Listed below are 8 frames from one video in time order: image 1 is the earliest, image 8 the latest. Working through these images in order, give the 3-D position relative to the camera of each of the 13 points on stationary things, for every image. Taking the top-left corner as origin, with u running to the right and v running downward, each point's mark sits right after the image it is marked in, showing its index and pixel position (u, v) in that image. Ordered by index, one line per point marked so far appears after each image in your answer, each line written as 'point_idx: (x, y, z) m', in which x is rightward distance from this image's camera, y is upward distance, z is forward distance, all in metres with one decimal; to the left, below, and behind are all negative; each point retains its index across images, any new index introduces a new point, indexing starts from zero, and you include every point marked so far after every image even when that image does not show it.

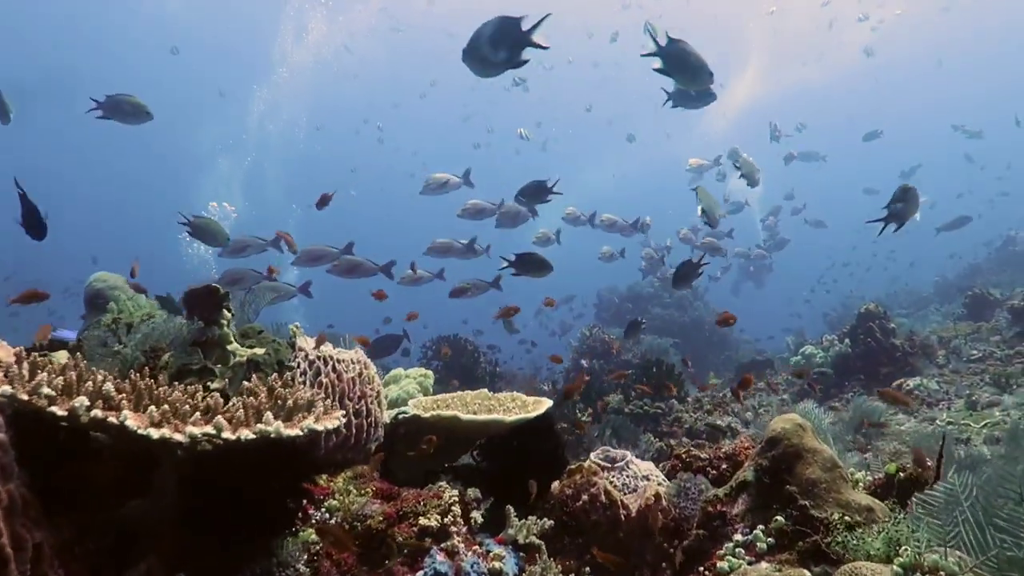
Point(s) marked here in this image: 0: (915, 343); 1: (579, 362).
0: (+6.0, -0.8, +8.1) m
1: (+1.4, -1.6, +11.7) m
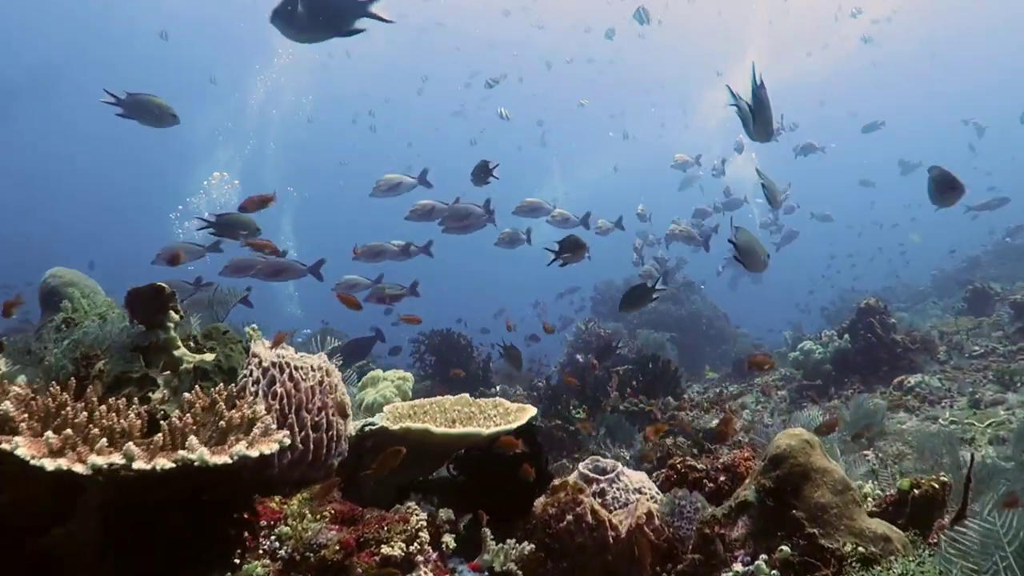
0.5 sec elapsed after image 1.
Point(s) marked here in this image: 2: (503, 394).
0: (+6.0, -0.7, +8.0) m
1: (+1.3, -1.5, +11.5) m
2: (-0.1, -1.9, +9.7) m
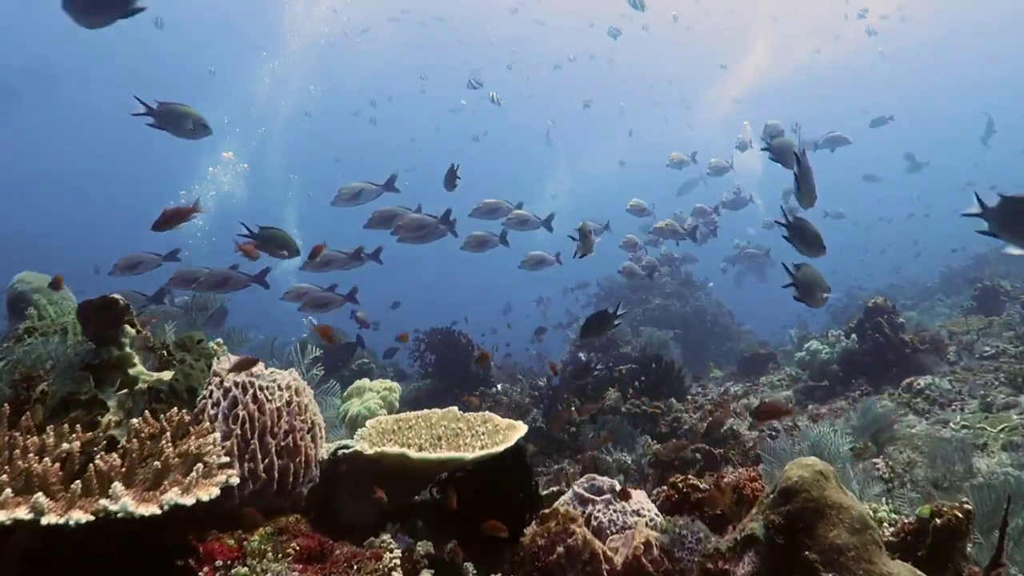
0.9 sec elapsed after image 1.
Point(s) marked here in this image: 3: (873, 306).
0: (+6.0, -0.7, +7.8) m
1: (+1.4, -1.4, +11.4) m
2: (-0.1, -1.9, +9.6) m
3: (+5.5, -0.3, +8.2) m
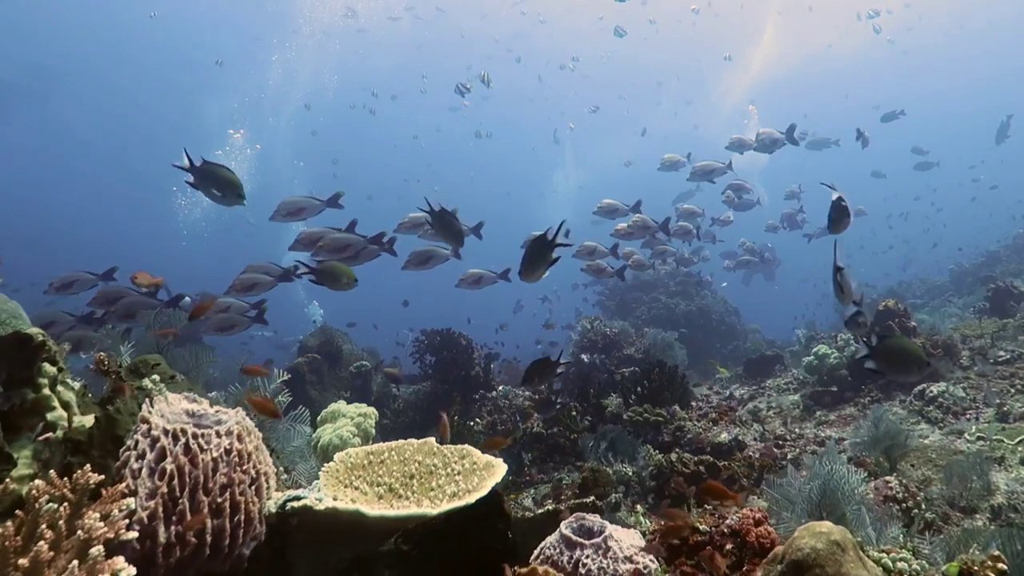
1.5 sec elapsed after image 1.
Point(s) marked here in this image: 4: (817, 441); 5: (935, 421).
0: (+6.0, -0.8, +7.6) m
1: (+1.4, -1.4, +11.2) m
2: (-0.1, -1.9, +9.4) m
3: (+5.5, -0.3, +7.9) m
4: (+3.4, -1.7, +6.1) m
5: (+4.6, -1.4, +5.8) m
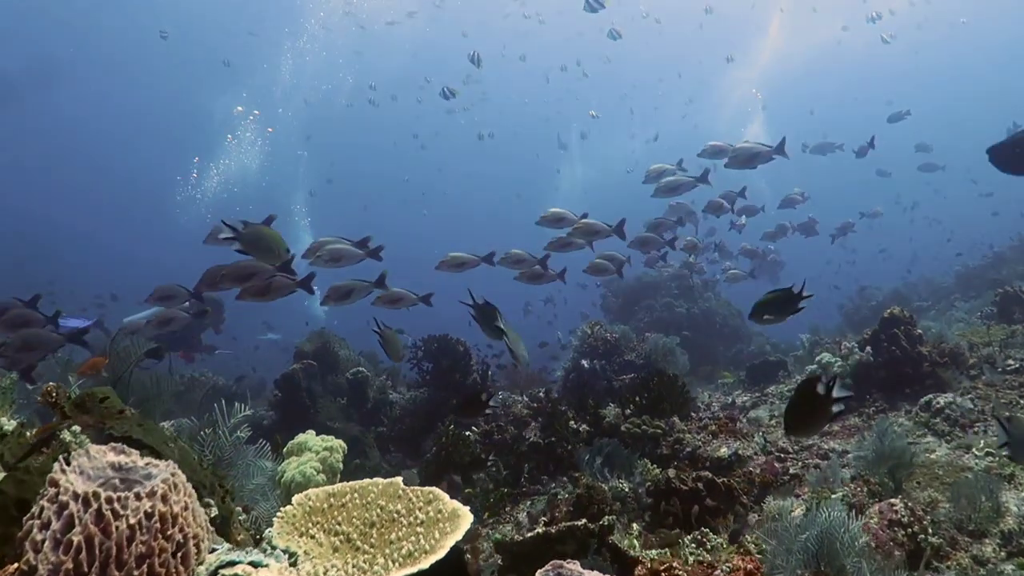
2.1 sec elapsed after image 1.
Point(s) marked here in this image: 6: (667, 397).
0: (+5.9, -0.9, +7.4) m
1: (+1.4, -1.5, +11.1) m
2: (-0.1, -2.0, +9.3) m
3: (+5.4, -0.4, +7.7) m
4: (+3.4, -1.8, +5.9) m
5: (+4.5, -1.5, +5.6) m
6: (+2.0, -1.4, +7.1) m
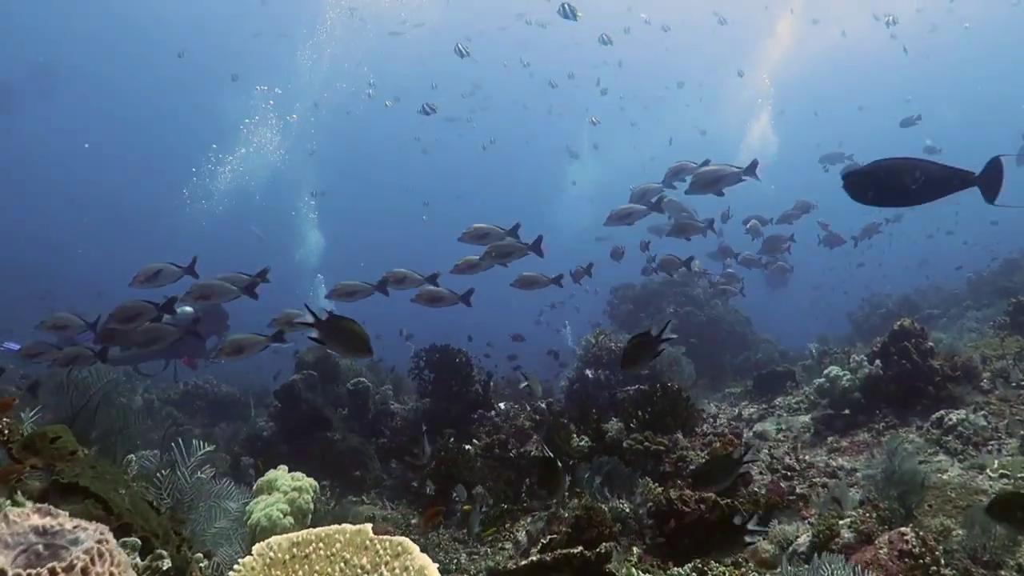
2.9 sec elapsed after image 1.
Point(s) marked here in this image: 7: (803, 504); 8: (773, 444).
0: (+5.9, -1.0, +7.2) m
1: (+1.4, -1.7, +10.9) m
2: (-0.1, -2.2, +9.1) m
3: (+5.4, -0.6, +7.6) m
4: (+3.4, -2.0, +5.7) m
5: (+4.5, -1.7, +5.5) m
6: (+2.0, -1.6, +6.9) m
7: (+2.7, -2.0, +4.9) m
8: (+3.3, -2.0, +6.9) m
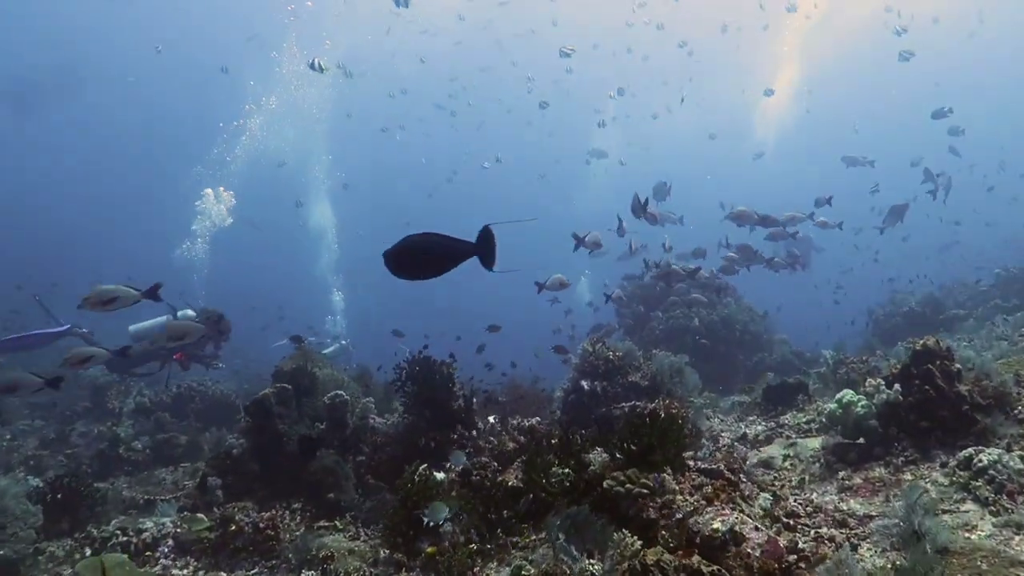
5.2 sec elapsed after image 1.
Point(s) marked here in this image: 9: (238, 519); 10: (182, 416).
0: (+5.6, -1.2, +6.4) m
1: (+1.2, -1.8, +10.2) m
2: (-0.4, -2.3, +8.5) m
3: (+5.1, -0.7, +6.7) m
4: (+3.0, -2.2, +5.0) m
5: (+4.1, -1.9, +4.7) m
6: (+1.7, -1.8, +6.2) m
7: (+2.3, -2.2, +4.2) m
8: (+3.0, -2.1, +6.1) m
9: (-3.8, -3.2, +7.5) m
10: (-9.9, -3.8, +16.3) m
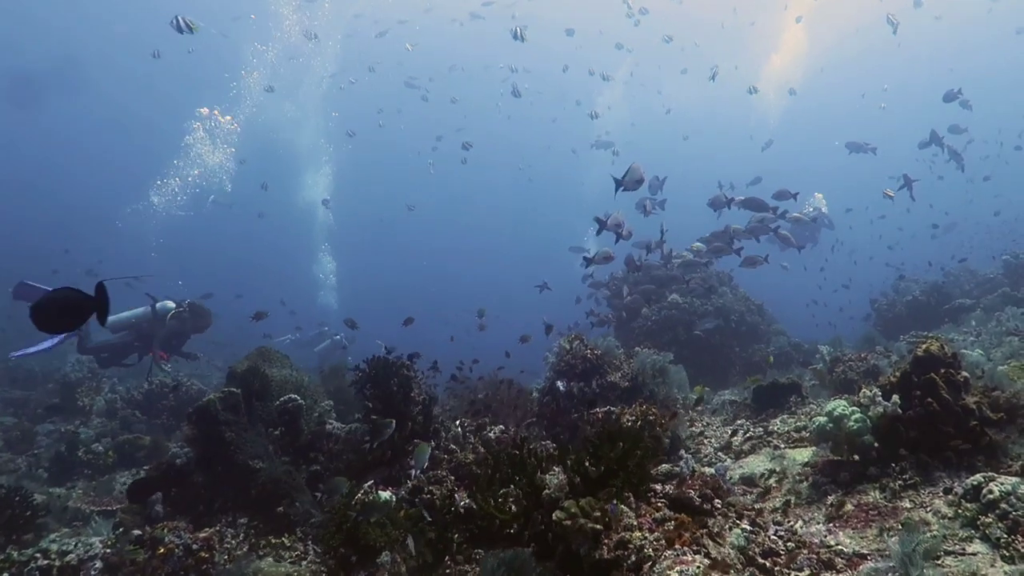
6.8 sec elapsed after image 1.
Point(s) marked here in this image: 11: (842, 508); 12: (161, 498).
0: (+5.0, -1.2, +5.6) m
1: (+0.7, -1.7, +9.5) m
2: (-0.9, -2.2, +7.8) m
3: (+4.6, -0.7, +6.0) m
4: (+2.5, -2.2, +4.3) m
5: (+3.6, -1.9, +4.0) m
6: (+1.2, -1.8, +5.5) m
7: (+1.7, -2.2, +3.5) m
8: (+2.4, -2.1, +5.4) m
9: (-4.3, -3.2, +6.8) m
10: (-10.4, -3.6, +15.7) m
11: (+3.1, -2.1, +5.1) m
12: (-5.2, -3.1, +8.0) m
